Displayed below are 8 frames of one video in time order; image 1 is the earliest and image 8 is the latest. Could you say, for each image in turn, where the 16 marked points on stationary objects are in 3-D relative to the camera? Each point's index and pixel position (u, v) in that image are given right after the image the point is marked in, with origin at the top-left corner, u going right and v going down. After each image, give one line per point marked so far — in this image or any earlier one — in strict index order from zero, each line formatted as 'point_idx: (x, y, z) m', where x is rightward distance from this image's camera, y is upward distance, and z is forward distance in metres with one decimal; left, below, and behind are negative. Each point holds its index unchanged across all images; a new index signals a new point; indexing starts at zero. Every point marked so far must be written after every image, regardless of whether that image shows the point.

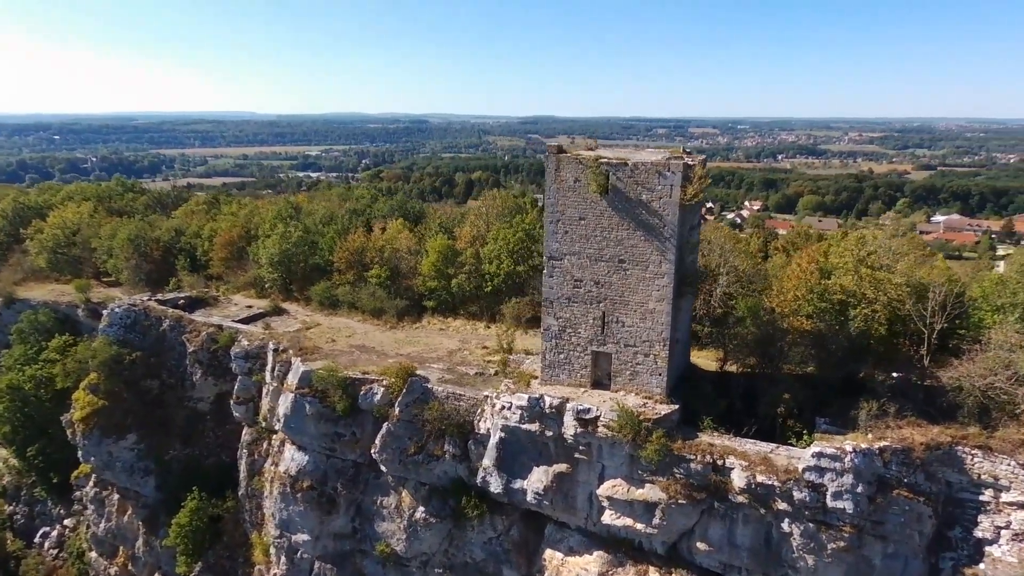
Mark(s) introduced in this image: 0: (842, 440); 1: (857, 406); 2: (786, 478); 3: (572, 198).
0: (+5.7, -2.7, +10.9) m
1: (+6.5, -2.2, +11.5) m
2: (+4.7, -3.2, +10.8) m
3: (+1.1, +1.7, +12.0) m
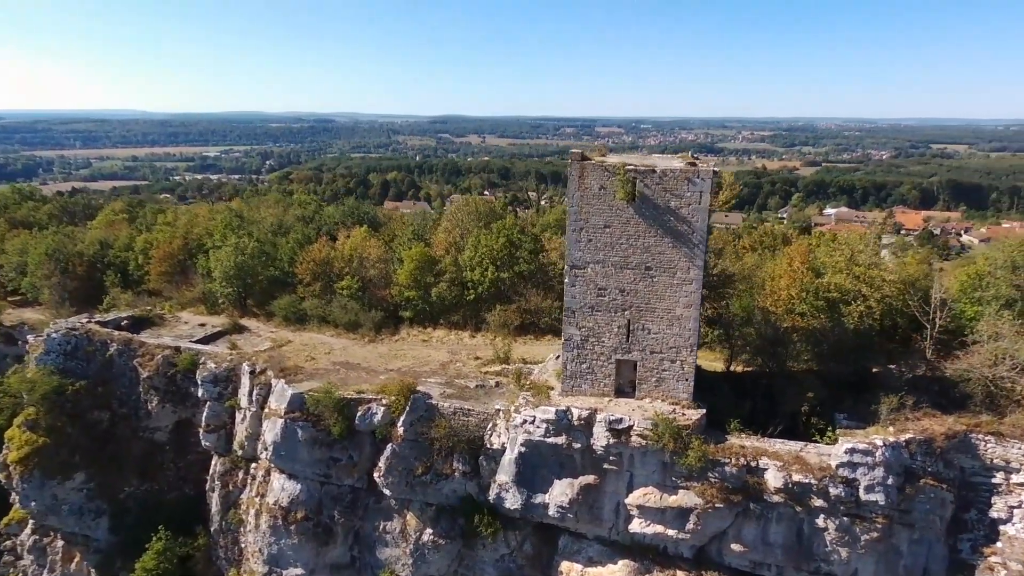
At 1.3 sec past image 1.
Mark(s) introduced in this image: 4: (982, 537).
0: (+6.4, -2.7, +11.4) m
1: (+7.1, -2.2, +12.0) m
2: (+5.4, -3.3, +11.1) m
3: (+1.6, +1.5, +11.9) m
4: (+8.4, -4.4, +11.3) m
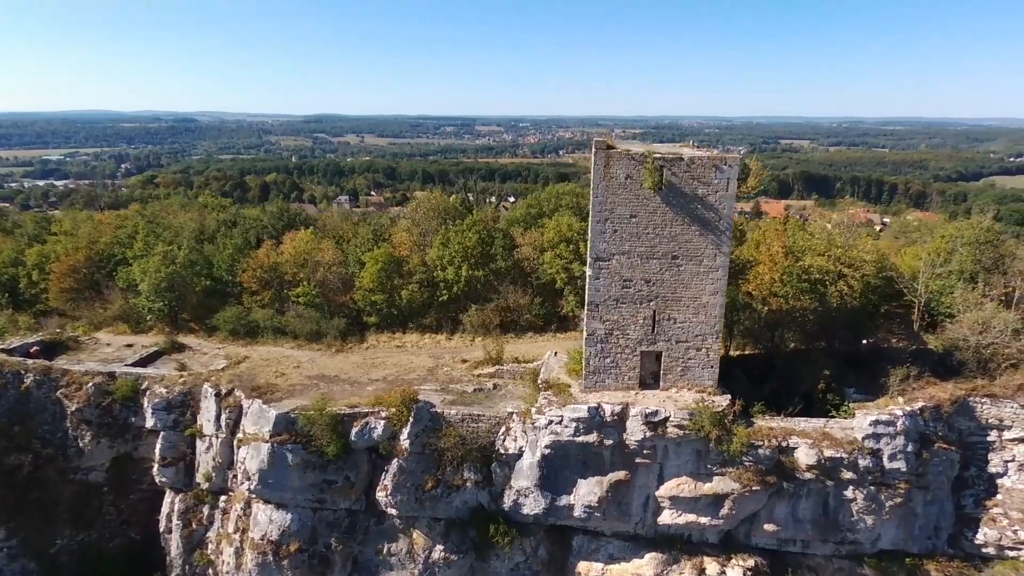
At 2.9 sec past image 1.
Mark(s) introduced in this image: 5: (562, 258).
0: (+7.1, -2.3, +12.0) m
1: (+7.6, -1.8, +12.8) m
2: (+6.2, -2.9, +11.5) m
3: (+2.0, +1.7, +11.6) m
4: (+9.1, -3.9, +12.3) m
5: (+1.4, +0.8, +17.8) m
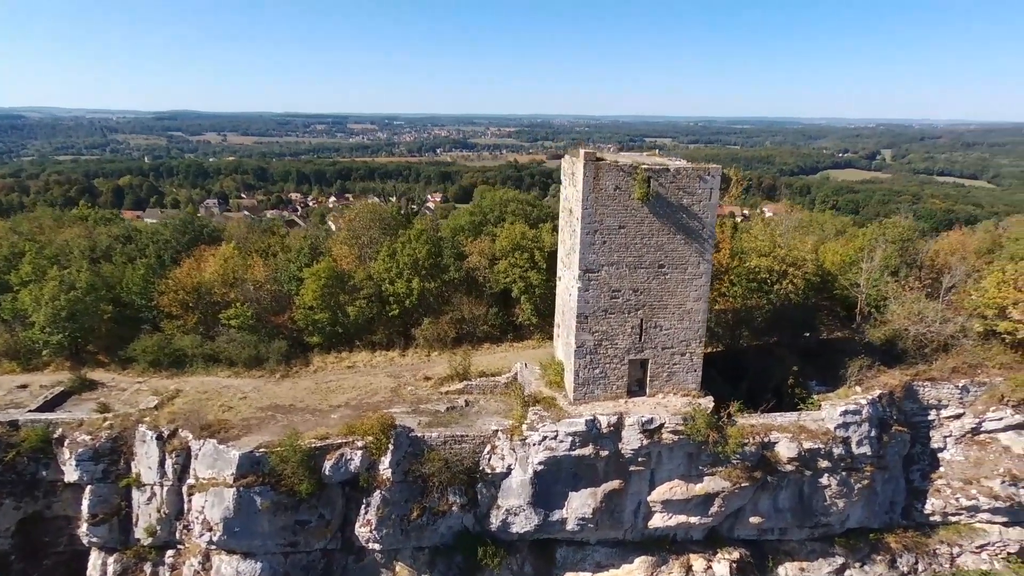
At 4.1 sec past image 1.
0: (+6.9, -2.2, +12.9) m
1: (+7.3, -1.7, +13.8) m
2: (+6.1, -2.9, +12.3) m
3: (+1.8, +1.5, +11.6) m
4: (+8.9, -3.8, +13.6) m
5: (+0.1, +0.6, +17.6) m
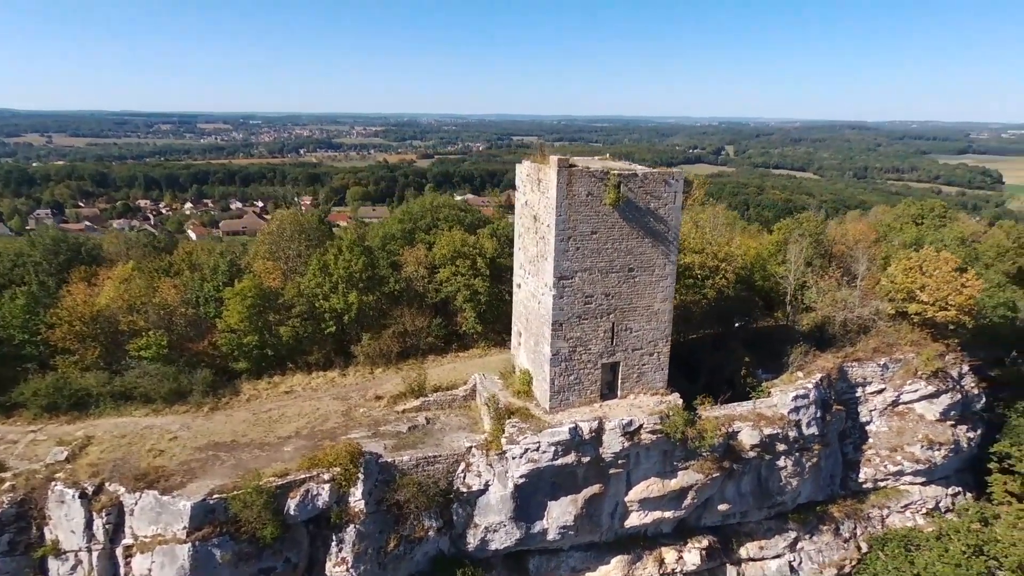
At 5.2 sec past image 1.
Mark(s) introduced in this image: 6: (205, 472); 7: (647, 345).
0: (+6.2, -2.1, +13.9) m
1: (+6.4, -1.6, +14.8) m
2: (+5.6, -2.8, +13.2) m
3: (+1.3, +1.4, +11.6) m
4: (+8.2, -3.6, +15.0) m
5: (-1.5, +0.4, +17.1) m
6: (-5.8, -3.4, +11.8) m
7: (+2.7, -1.1, +12.7) m
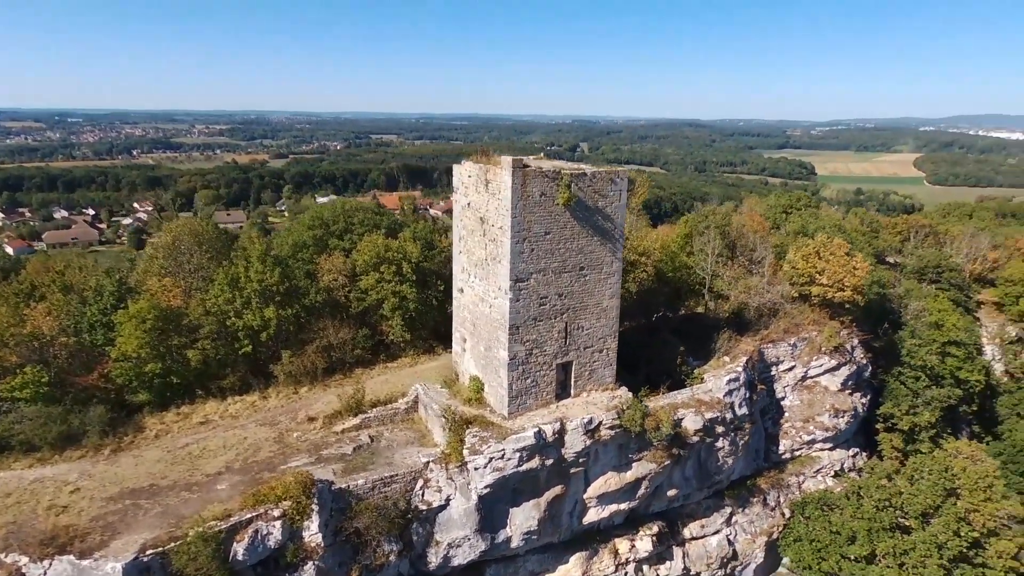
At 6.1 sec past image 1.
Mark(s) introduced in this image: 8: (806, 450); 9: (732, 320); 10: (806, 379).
0: (+5.0, -1.8, +14.7) m
1: (+4.9, -1.3, +15.7) m
2: (+4.6, -2.6, +13.9) m
3: (+0.5, +1.3, +11.4) m
4: (+6.7, -3.2, +16.2) m
5: (-3.4, +0.2, +16.3) m
6: (-6.2, -3.9, +10.3) m
7: (+1.7, -1.1, +12.8) m
8: (+7.6, -4.2, +16.4) m
9: (+5.7, -0.8, +16.5) m
10: (+7.6, -2.3, +16.3) m
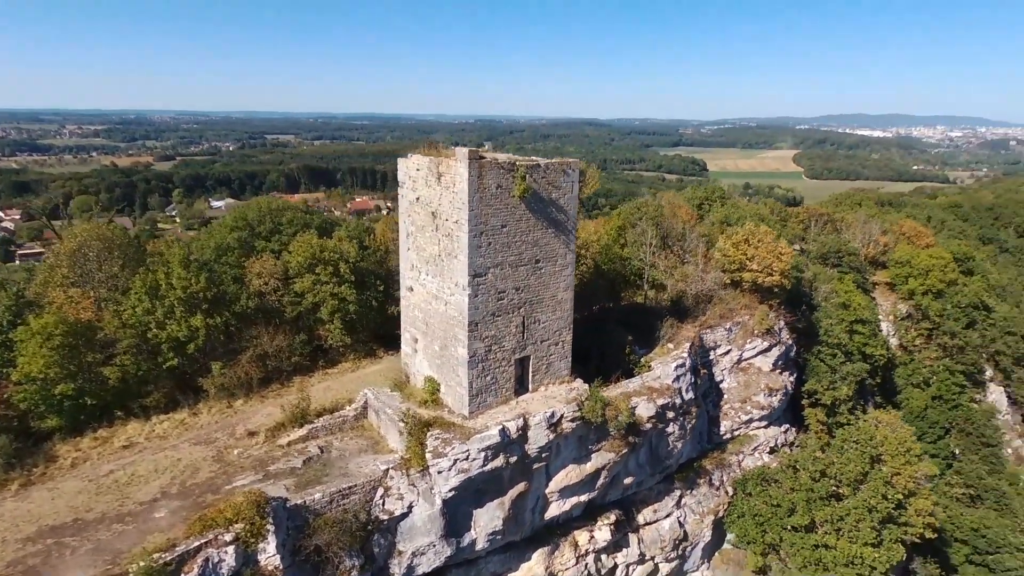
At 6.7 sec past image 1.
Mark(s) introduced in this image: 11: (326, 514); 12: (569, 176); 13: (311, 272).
0: (+3.8, -1.6, +15.1) m
1: (+3.6, -1.0, +16.0) m
2: (+3.5, -2.3, +14.2) m
3: (-0.3, +1.4, +11.1) m
4: (+5.4, -2.9, +16.8) m
5: (-4.7, +0.1, +15.4) m
6: (-6.6, -4.0, +9.1) m
7: (+0.8, -0.9, +12.8) m
8: (+6.3, -3.8, +17.1) m
9: (+4.2, -0.5, +17.0) m
10: (+6.2, -2.0, +17.0) m
11: (-3.2, -3.9, +10.9) m
12: (+1.1, +2.1, +12.0) m
13: (-4.9, +0.4, +15.6) m
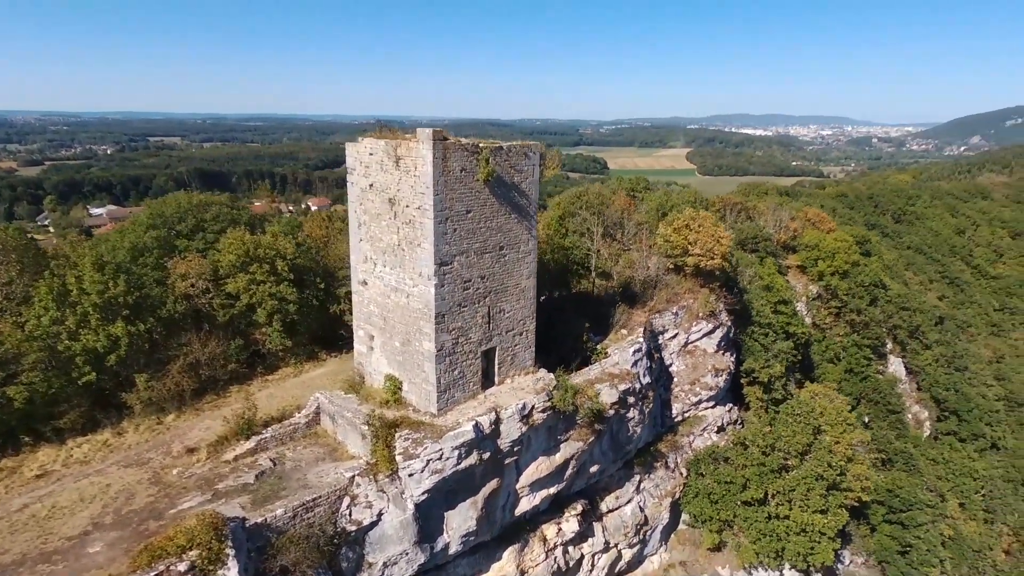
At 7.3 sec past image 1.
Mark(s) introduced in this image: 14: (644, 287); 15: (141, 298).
0: (+2.7, -1.2, +15.1) m
1: (+2.4, -0.7, +15.9) m
2: (+2.6, -2.0, +14.2) m
3: (-0.9, +1.6, +10.6) m
4: (+4.1, -2.5, +17.0) m
5: (-5.8, +0.1, +14.2) m
6: (-6.6, -4.1, +7.6) m
7: (+0.1, -0.7, +12.3) m
8: (+5.0, -3.4, +17.4) m
9: (+2.8, -0.2, +17.0) m
10: (+4.8, -1.5, +17.3) m
11: (-3.5, -3.8, +9.9) m
12: (+0.3, +2.4, +11.7) m
13: (-6.1, +0.4, +14.3) m
14: (+3.6, +0.1, +17.2) m
15: (-7.7, -0.2, +13.0) m
